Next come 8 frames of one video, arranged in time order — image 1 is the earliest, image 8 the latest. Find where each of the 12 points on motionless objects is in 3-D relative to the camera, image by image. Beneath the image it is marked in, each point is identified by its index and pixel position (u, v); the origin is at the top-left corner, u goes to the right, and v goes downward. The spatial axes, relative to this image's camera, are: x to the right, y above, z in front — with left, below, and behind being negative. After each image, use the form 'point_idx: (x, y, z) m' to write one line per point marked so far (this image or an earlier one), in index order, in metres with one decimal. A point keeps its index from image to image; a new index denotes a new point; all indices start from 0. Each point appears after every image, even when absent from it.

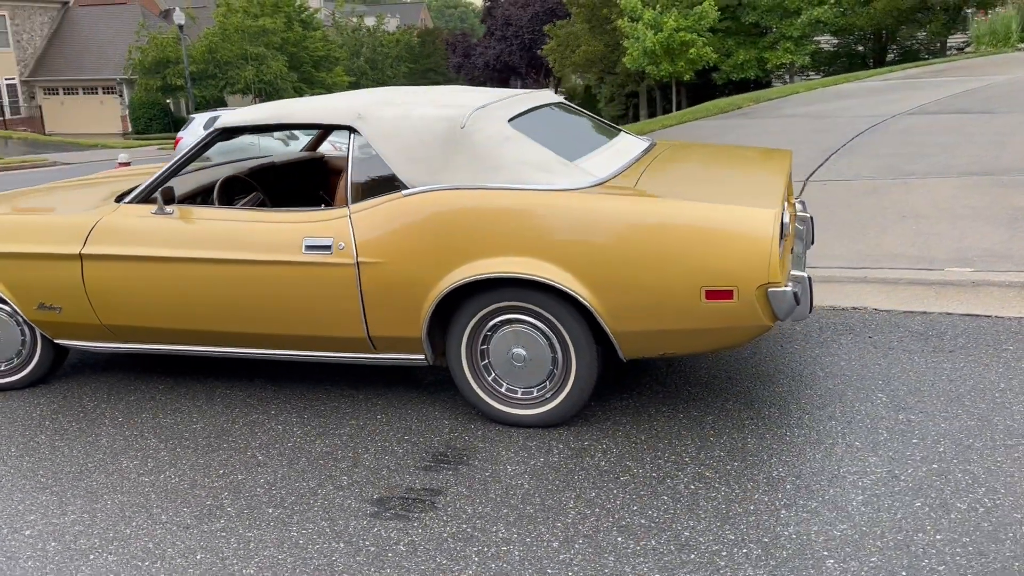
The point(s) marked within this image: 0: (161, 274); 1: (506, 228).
0: (-1.7, +0.1, +4.2) m
1: (0.0, +0.2, +3.6) m
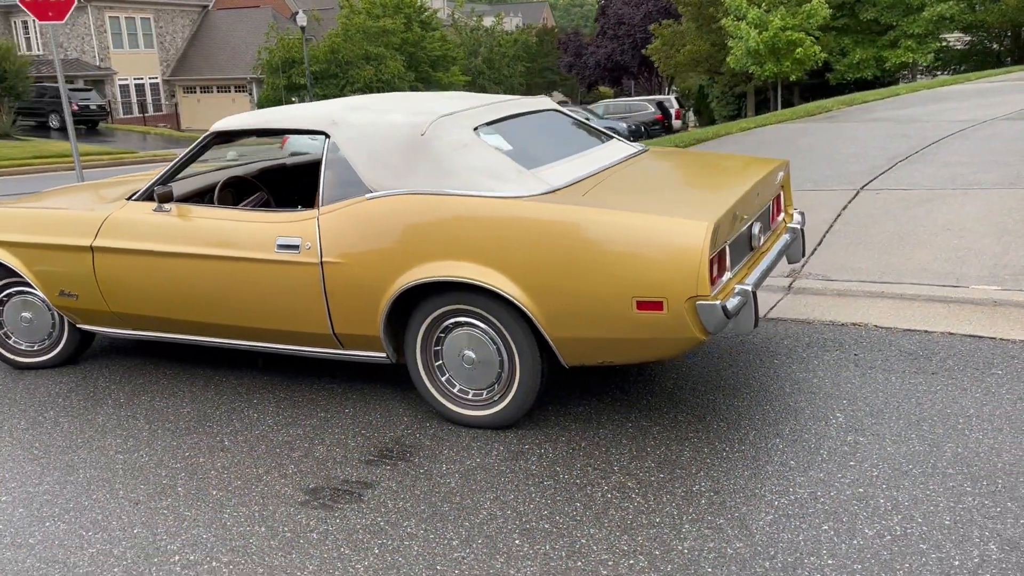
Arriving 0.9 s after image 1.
0: (-1.9, +0.1, +4.5) m
1: (-0.3, +0.2, +3.7) m
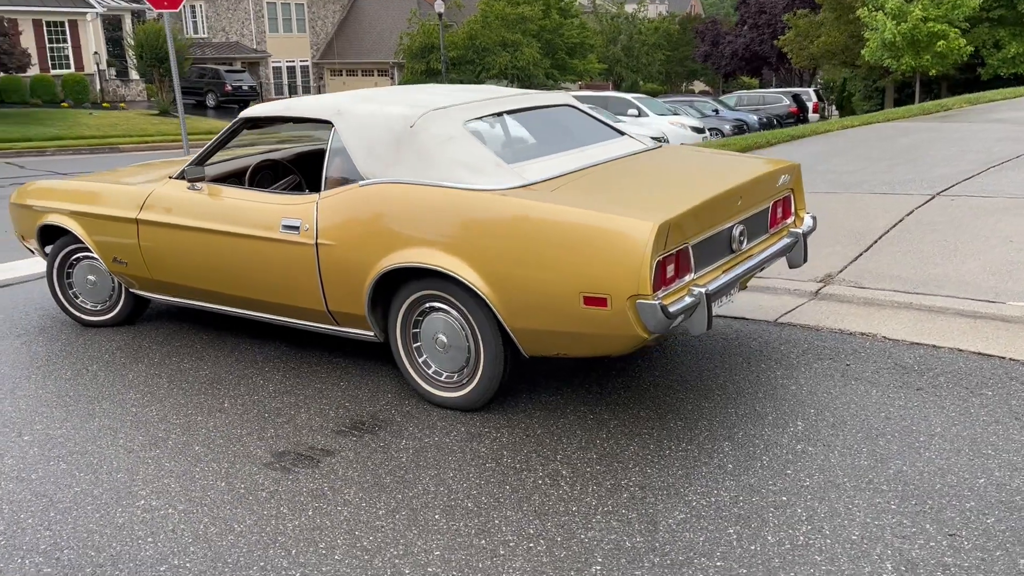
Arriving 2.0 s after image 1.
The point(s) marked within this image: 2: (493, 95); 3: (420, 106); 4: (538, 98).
0: (-1.8, +0.3, +4.9) m
1: (-0.4, +0.3, +3.9) m
2: (-0.1, +1.1, +4.7) m
3: (-0.5, +0.9, +4.3) m
4: (+0.1, +1.1, +4.9) m
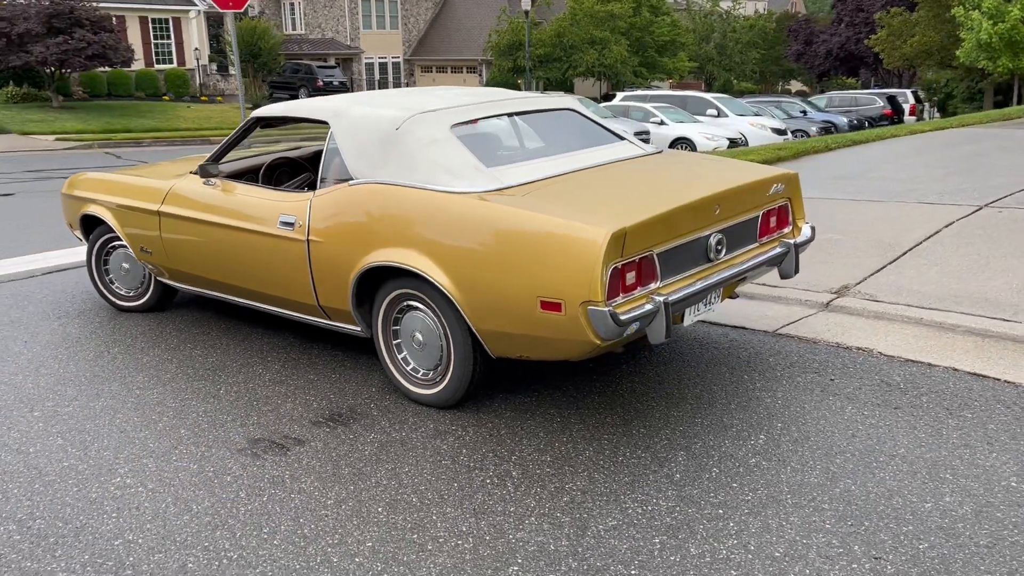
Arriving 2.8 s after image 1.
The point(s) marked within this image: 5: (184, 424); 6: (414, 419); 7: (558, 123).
0: (-1.9, +0.3, +5.1) m
1: (-0.5, +0.3, +4.0) m
2: (-0.1, +1.1, +4.8) m
3: (-0.5, +0.9, +4.4) m
4: (+0.1, +1.1, +4.9) m
5: (-1.6, -0.7, +4.2) m
6: (-0.5, -0.6, +4.1) m
7: (+0.3, +0.9, +4.9) m
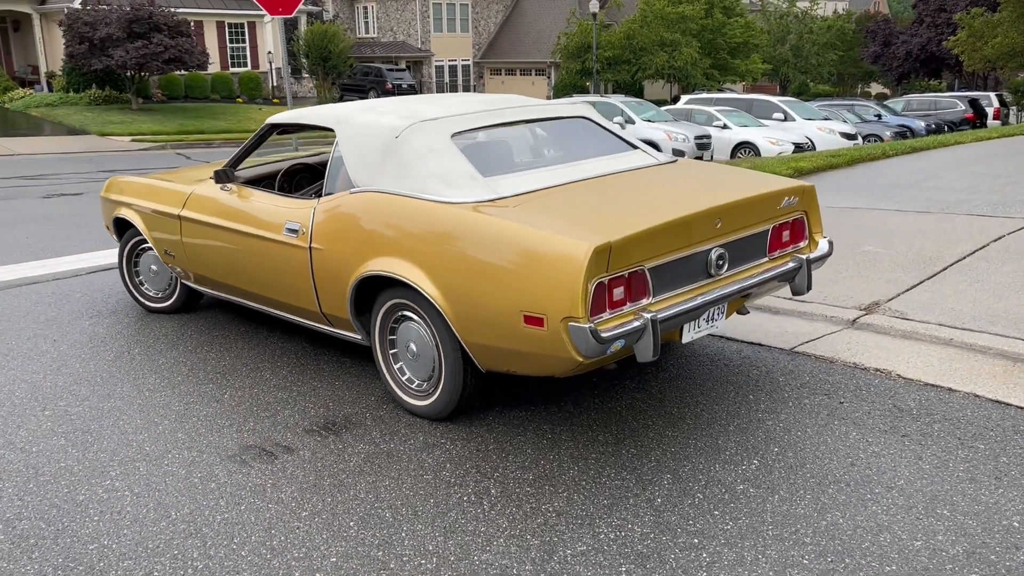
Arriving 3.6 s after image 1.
0: (-1.8, +0.3, +5.2) m
1: (-0.5, +0.3, +3.9) m
2: (-0.1, +1.0, +4.7) m
3: (-0.5, +0.9, +4.4) m
4: (+0.2, +1.0, +4.8) m
5: (-1.6, -0.7, +4.2) m
6: (-0.5, -0.7, +4.0) m
7: (+0.3, +0.9, +4.8) m
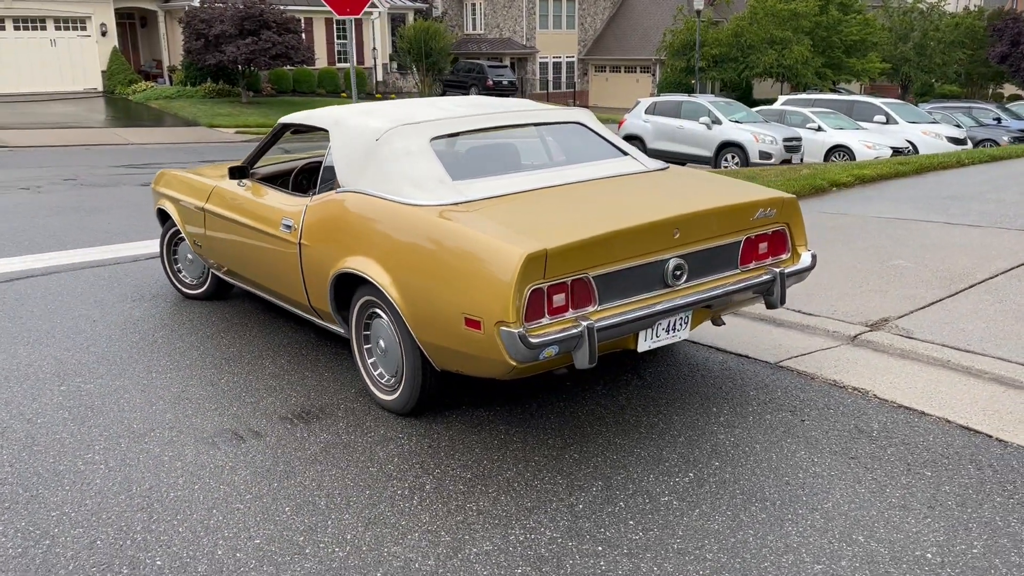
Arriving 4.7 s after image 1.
0: (-1.8, +0.4, +5.5) m
1: (-0.7, +0.3, +4.1) m
2: (-0.1, +1.0, +4.8) m
3: (-0.6, +0.9, +4.5) m
4: (+0.2, +1.0, +4.9) m
5: (-1.8, -0.6, +4.5) m
6: (-0.7, -0.7, +4.2) m
7: (+0.3, +0.8, +4.8) m
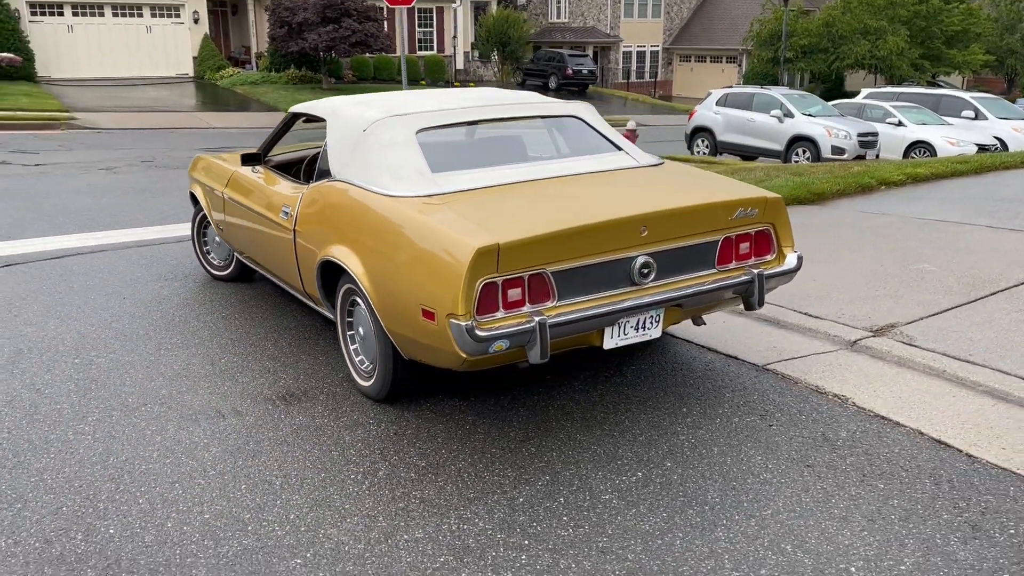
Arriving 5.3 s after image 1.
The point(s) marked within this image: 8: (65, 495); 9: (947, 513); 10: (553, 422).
0: (-1.8, +0.5, +5.7) m
1: (-0.8, +0.3, +4.2) m
2: (-0.1, +1.1, +4.9) m
3: (-0.7, +0.9, +4.6) m
4: (+0.1, +1.0, +4.9) m
5: (-1.9, -0.5, +4.7) m
6: (-0.8, -0.6, +4.3) m
7: (+0.2, +0.9, +4.8) m
8: (-1.8, -0.9, +3.5) m
9: (+1.5, -0.8, +3.0) m
10: (+0.2, -0.6, +4.0) m
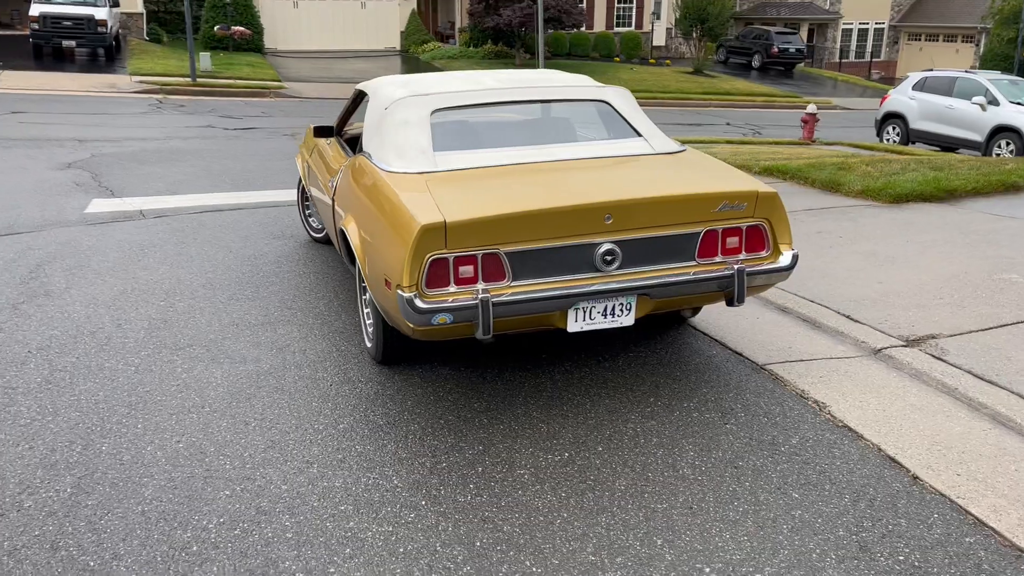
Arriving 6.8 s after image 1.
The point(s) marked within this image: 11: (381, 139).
0: (-1.4, +0.7, +6.2) m
1: (-0.8, +0.5, +4.5) m
2: (0.0, +1.2, +5.0) m
3: (-0.5, +1.1, +4.8) m
4: (+0.3, +1.1, +5.0) m
5: (-1.8, -0.3, +5.3) m
6: (-0.9, -0.4, +4.6) m
7: (+0.4, +1.0, +4.9) m
8: (-2.1, -0.6, +4.1) m
9: (+1.1, -0.8, +2.9) m
10: (0.0, -0.5, +4.1) m
11: (-0.7, +0.8, +4.6) m
